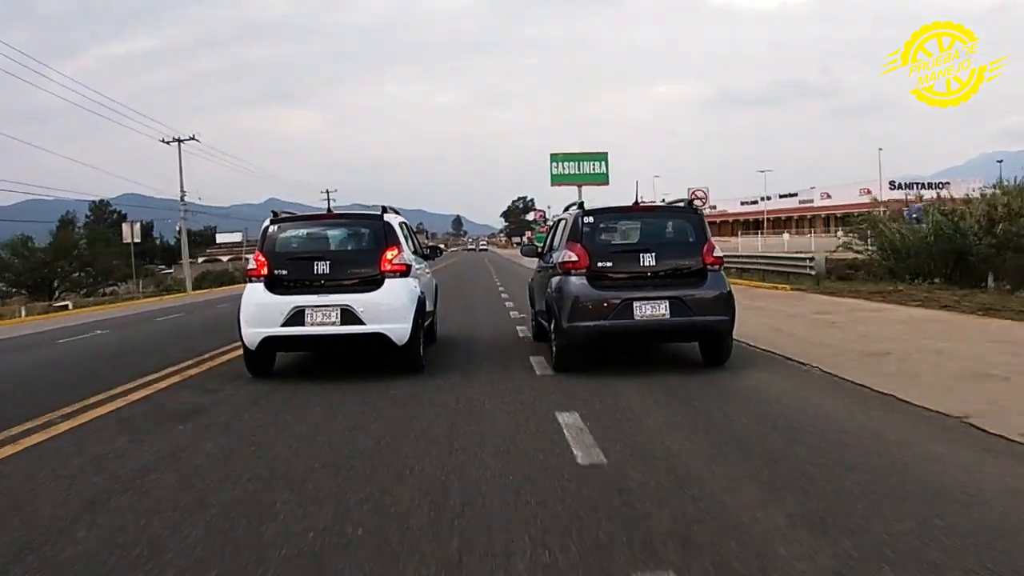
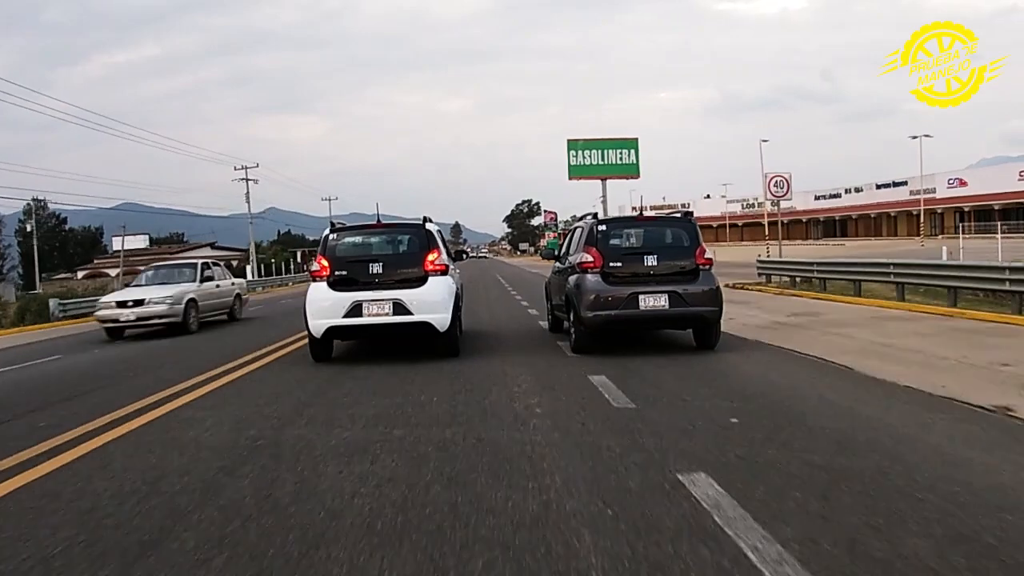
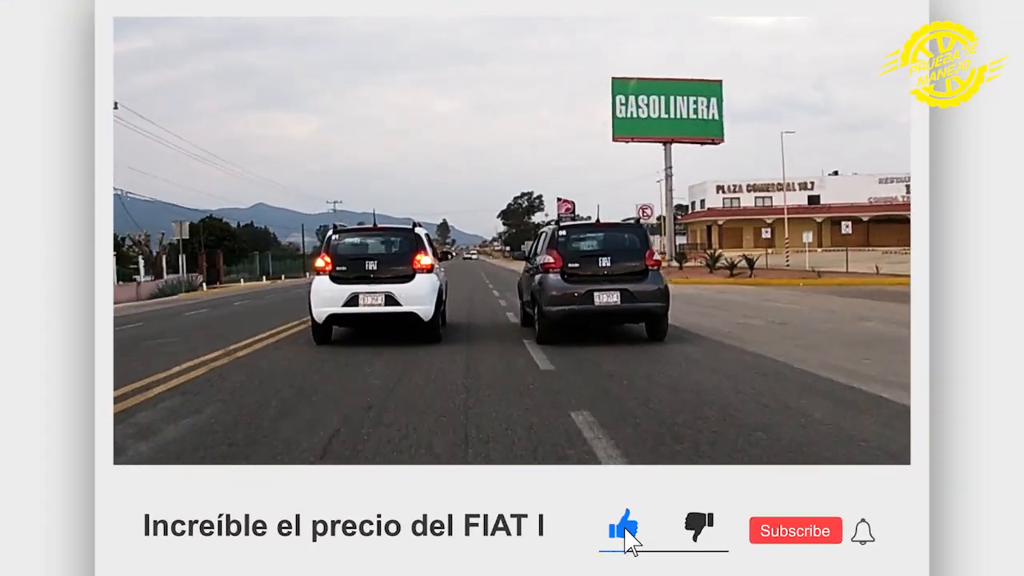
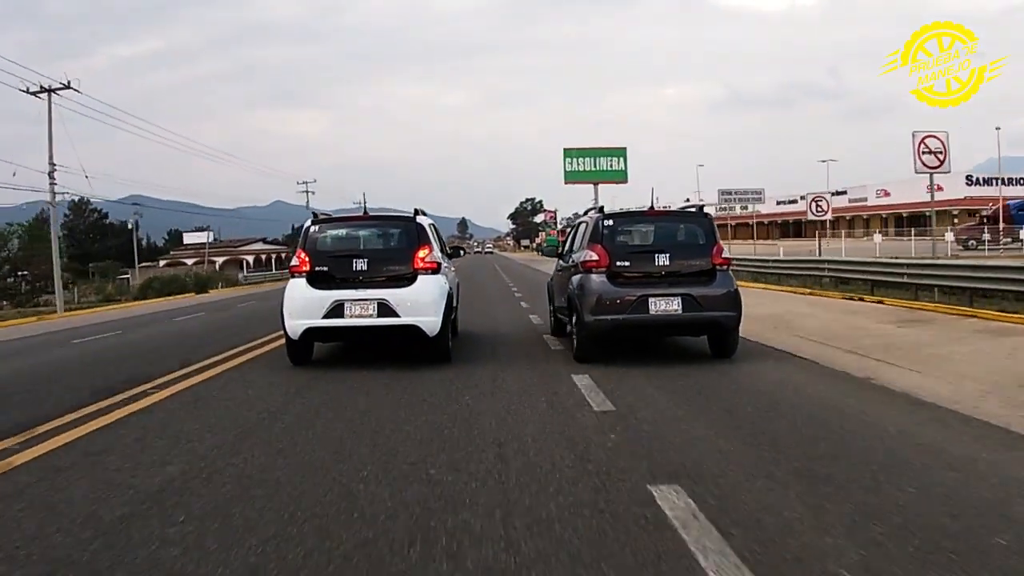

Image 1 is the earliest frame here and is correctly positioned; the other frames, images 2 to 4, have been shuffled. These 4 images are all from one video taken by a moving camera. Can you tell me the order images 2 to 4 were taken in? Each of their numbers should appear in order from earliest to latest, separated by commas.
4, 2, 3
